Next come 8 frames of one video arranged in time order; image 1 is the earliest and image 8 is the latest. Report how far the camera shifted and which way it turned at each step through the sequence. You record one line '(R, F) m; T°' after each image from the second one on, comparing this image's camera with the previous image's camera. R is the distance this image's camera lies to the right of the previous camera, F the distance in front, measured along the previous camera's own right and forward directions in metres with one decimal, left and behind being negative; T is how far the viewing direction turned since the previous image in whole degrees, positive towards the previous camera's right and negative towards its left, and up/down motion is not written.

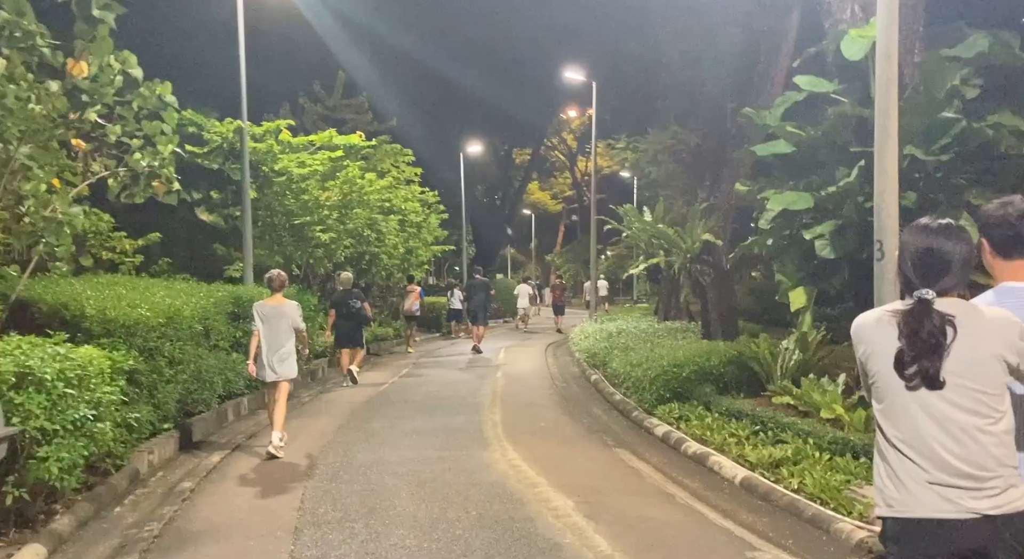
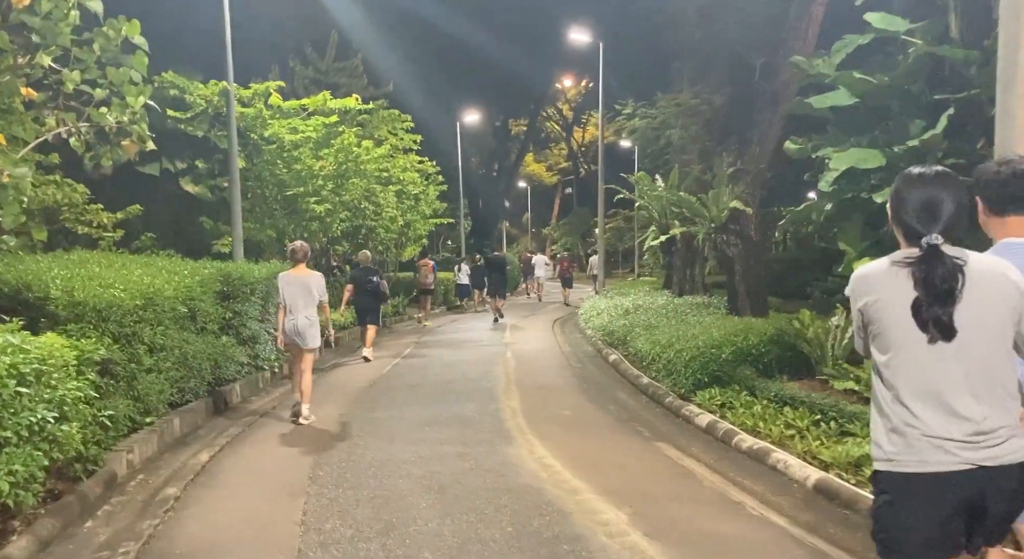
(-0.3, +1.1) m; 0°
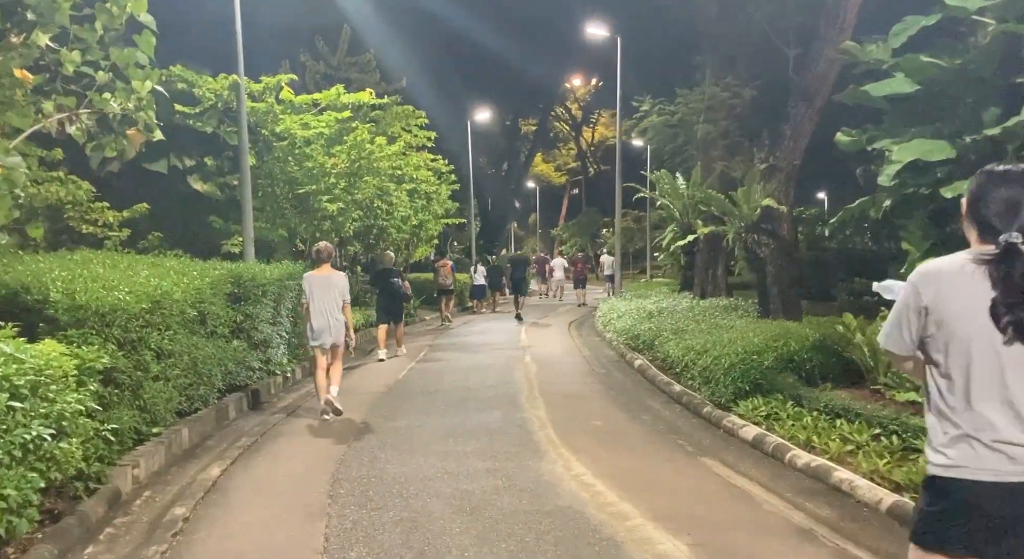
(-0.2, +0.6) m; 0°
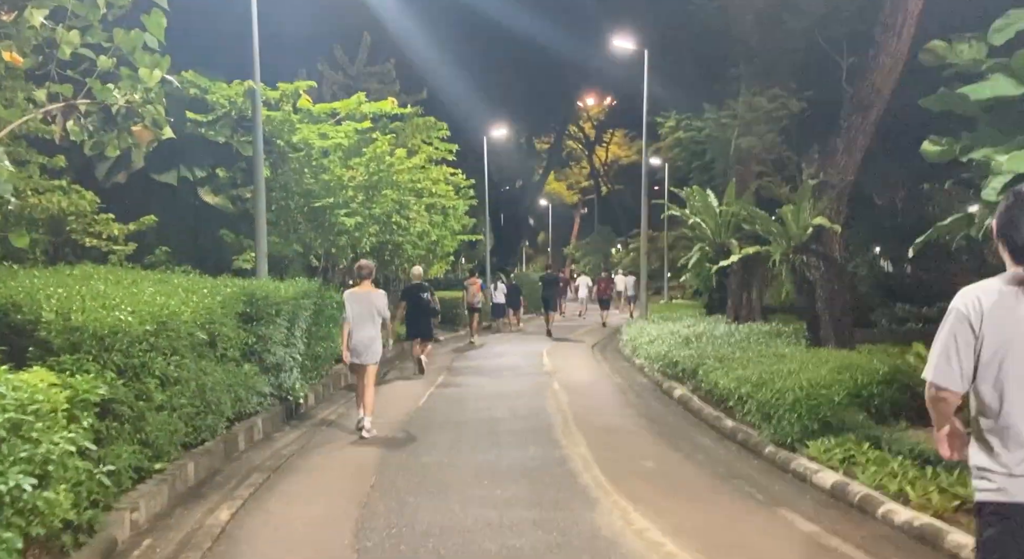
(-0.3, +0.9) m; 0°
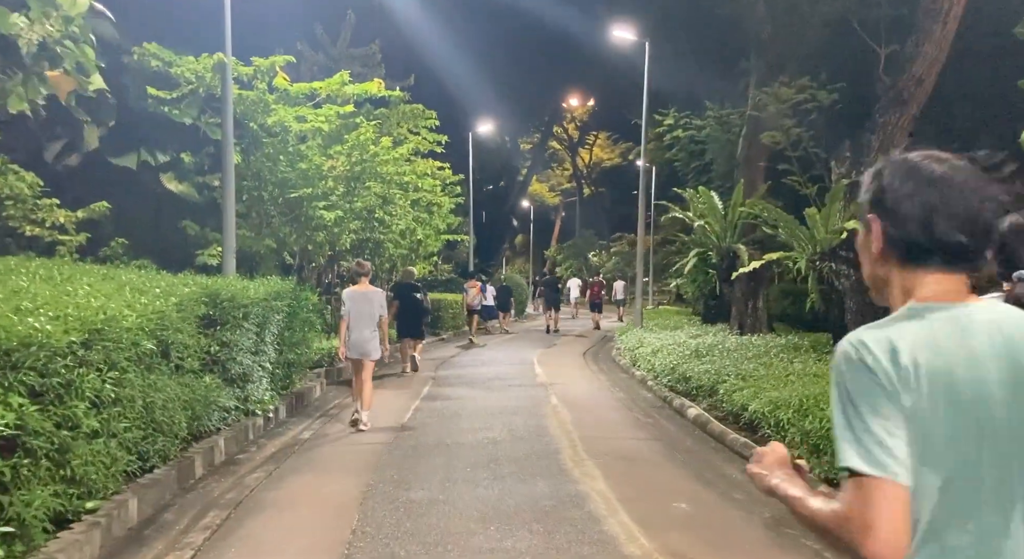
(-0.3, +1.3) m; +2°
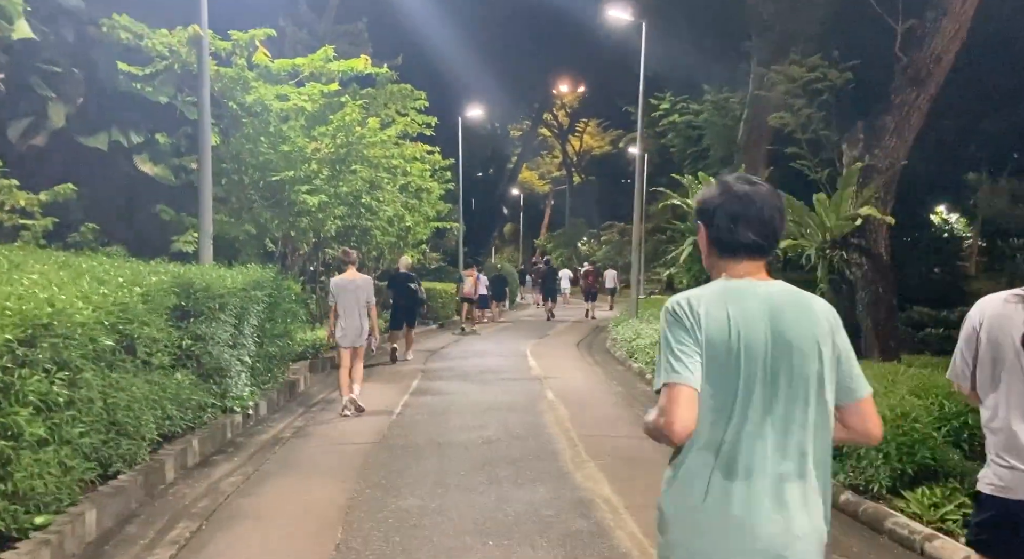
(-0.1, +0.6) m; +1°
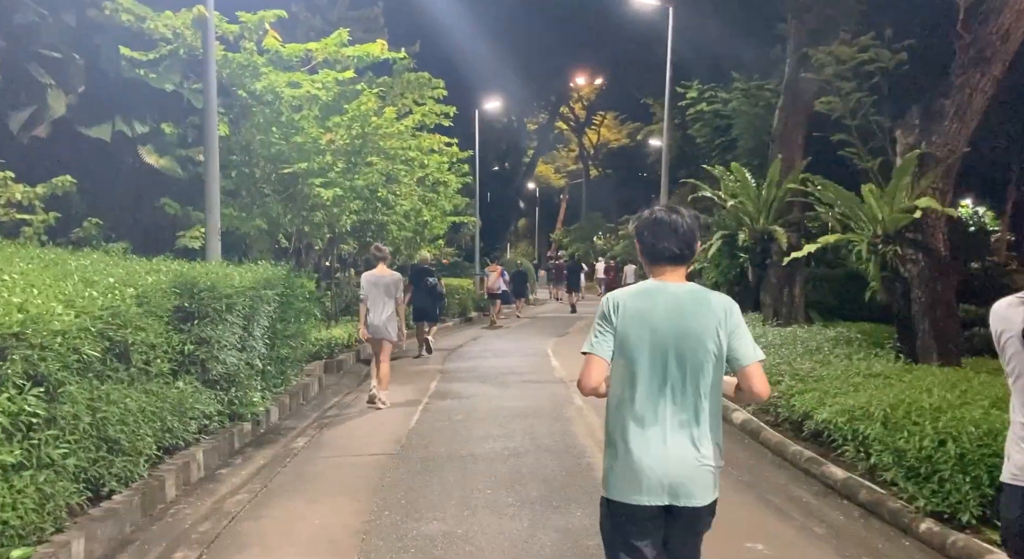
(-0.1, +0.7) m; -1°
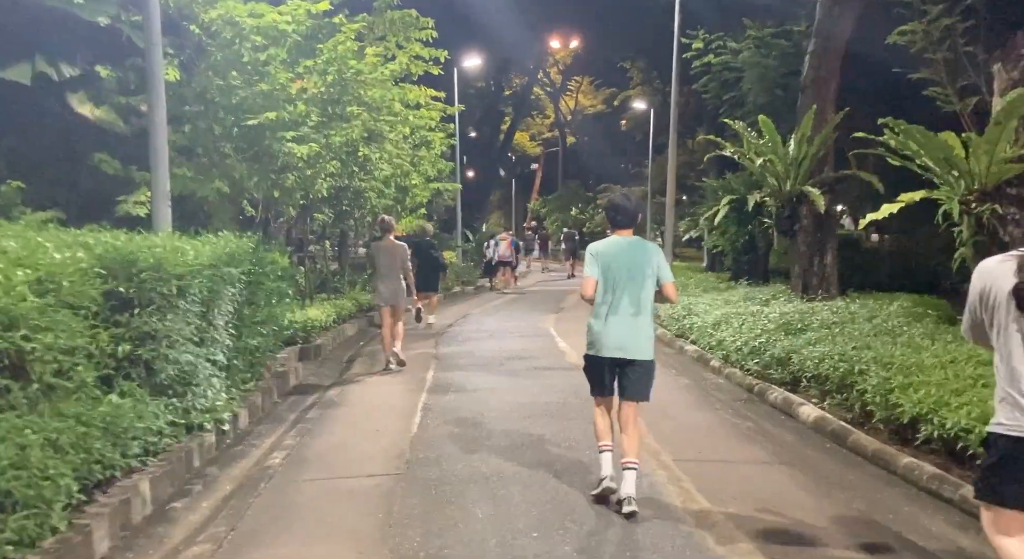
(-0.5, +1.9) m; +2°
